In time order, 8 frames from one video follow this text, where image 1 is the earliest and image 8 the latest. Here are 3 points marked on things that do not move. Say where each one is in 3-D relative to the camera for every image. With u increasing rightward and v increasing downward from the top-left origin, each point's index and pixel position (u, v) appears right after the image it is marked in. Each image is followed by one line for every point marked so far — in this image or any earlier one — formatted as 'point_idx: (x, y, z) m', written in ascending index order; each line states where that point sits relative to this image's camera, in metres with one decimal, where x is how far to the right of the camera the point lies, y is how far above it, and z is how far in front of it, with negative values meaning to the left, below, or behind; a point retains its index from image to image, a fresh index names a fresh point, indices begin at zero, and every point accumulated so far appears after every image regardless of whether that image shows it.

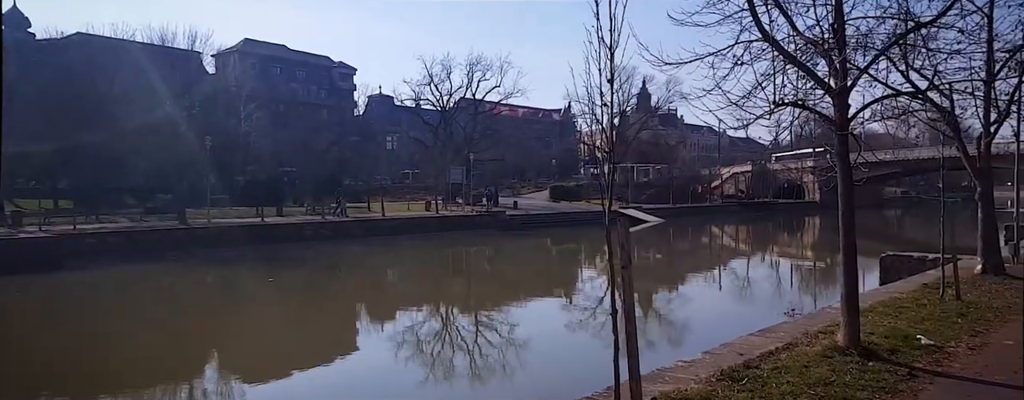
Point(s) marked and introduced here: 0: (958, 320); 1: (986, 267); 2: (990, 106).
0: (+3.9, -1.1, +5.3) m
1: (+7.9, -1.2, +10.2) m
2: (+7.2, +1.5, +9.2) m
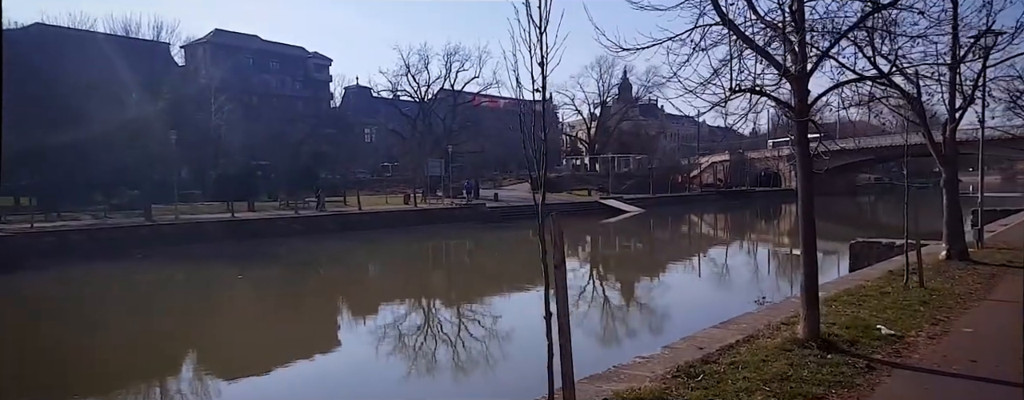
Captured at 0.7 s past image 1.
0: (+3.6, -1.0, +5.3) m
1: (+7.5, -0.9, +10.3) m
2: (+6.8, +1.7, +9.2) m
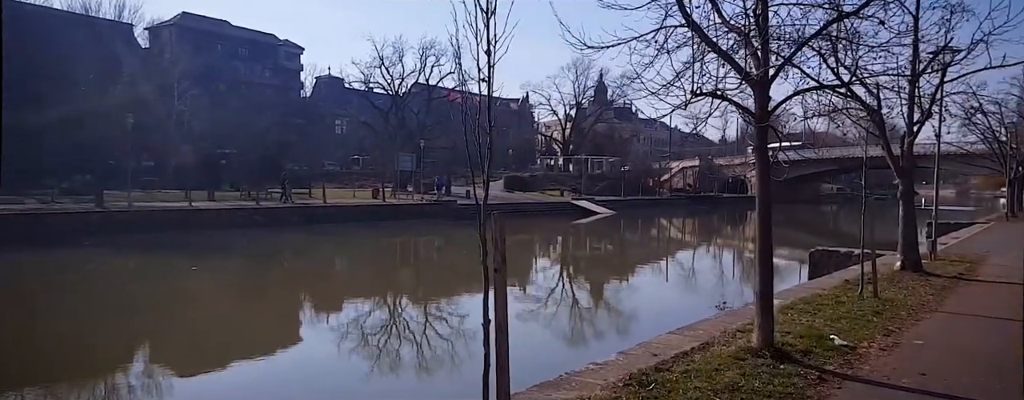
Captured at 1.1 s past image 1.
0: (+3.2, -1.1, +5.3) m
1: (+6.9, -1.1, +10.5) m
2: (+6.3, +1.5, +9.4) m
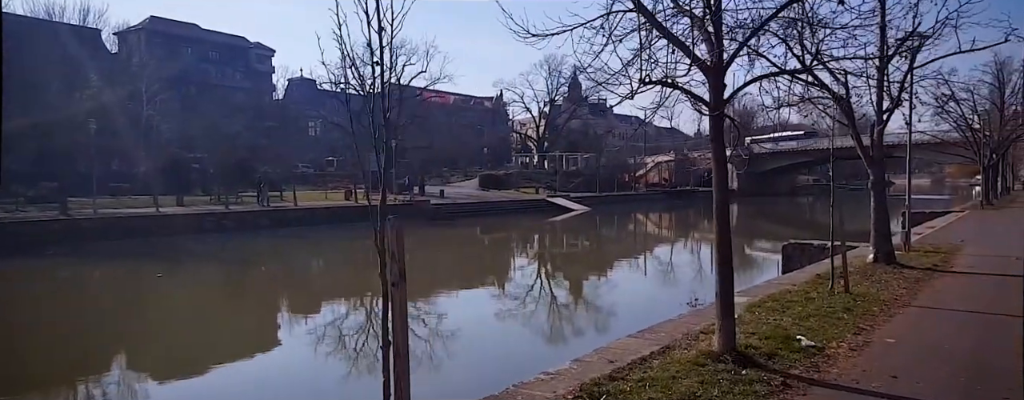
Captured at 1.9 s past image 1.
0: (+2.8, -1.0, +5.1) m
1: (+6.3, -1.0, +10.4) m
2: (+5.7, +1.7, +9.3) m
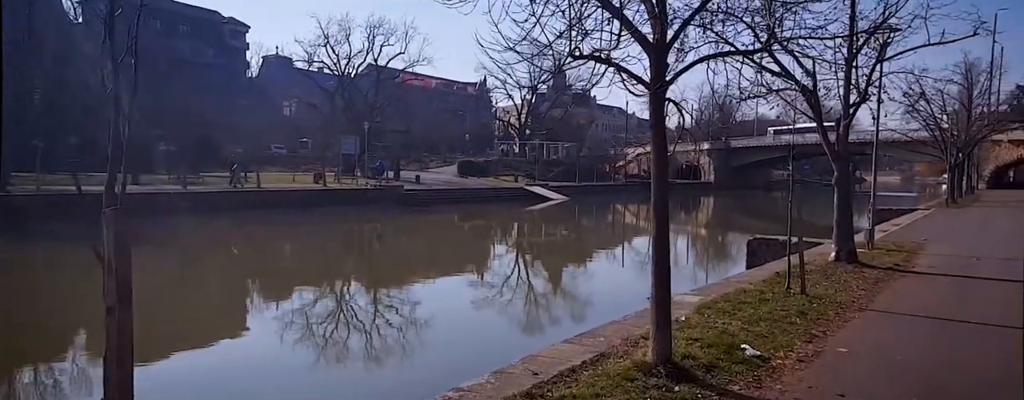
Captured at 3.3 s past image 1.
0: (+2.3, -1.0, +4.8) m
1: (+5.7, -0.9, +10.2) m
2: (+5.2, +1.7, +9.1) m
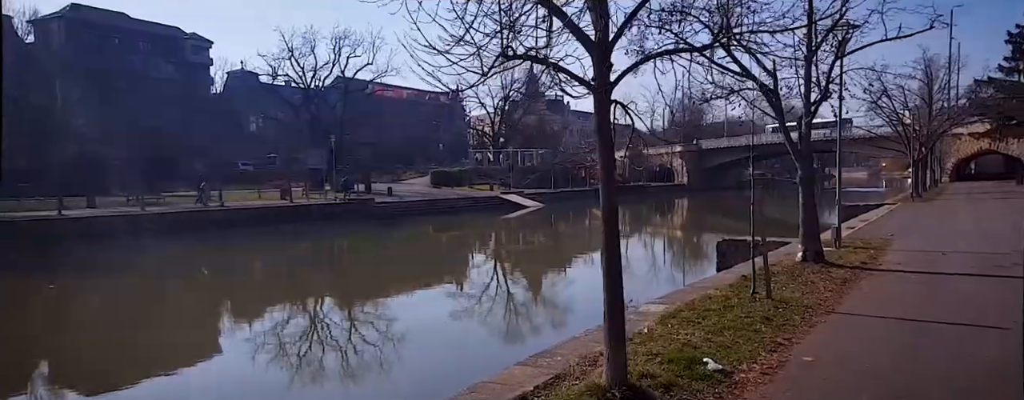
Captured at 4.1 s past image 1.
0: (+2.0, -1.0, +4.7) m
1: (+5.1, -0.9, +10.2) m
2: (+4.6, +1.8, +9.1) m
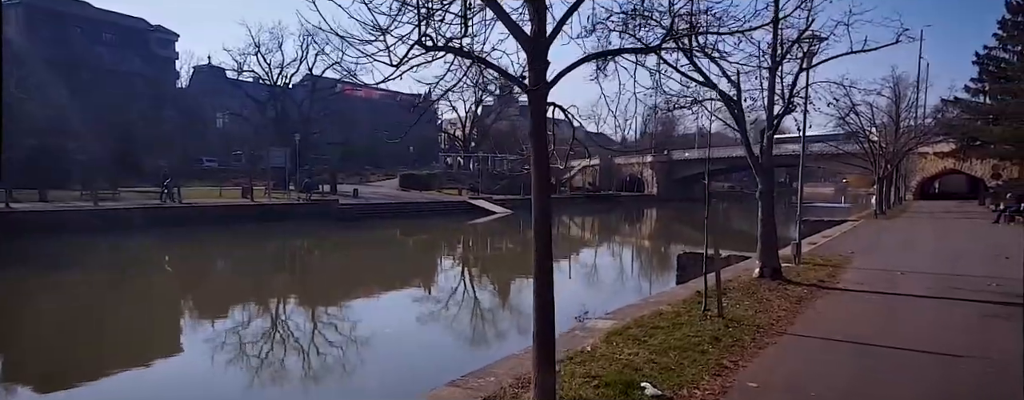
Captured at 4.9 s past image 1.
0: (+1.6, -1.1, +4.6) m
1: (+4.4, -1.1, +10.2) m
2: (+4.0, +1.5, +9.0) m
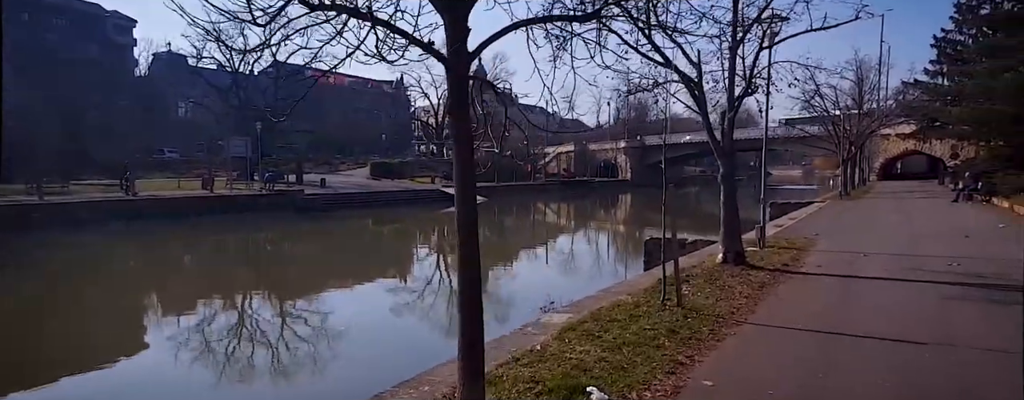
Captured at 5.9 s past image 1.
0: (+1.2, -1.0, +4.3) m
1: (+3.9, -0.8, +10.1) m
2: (+3.4, +1.8, +8.9) m
